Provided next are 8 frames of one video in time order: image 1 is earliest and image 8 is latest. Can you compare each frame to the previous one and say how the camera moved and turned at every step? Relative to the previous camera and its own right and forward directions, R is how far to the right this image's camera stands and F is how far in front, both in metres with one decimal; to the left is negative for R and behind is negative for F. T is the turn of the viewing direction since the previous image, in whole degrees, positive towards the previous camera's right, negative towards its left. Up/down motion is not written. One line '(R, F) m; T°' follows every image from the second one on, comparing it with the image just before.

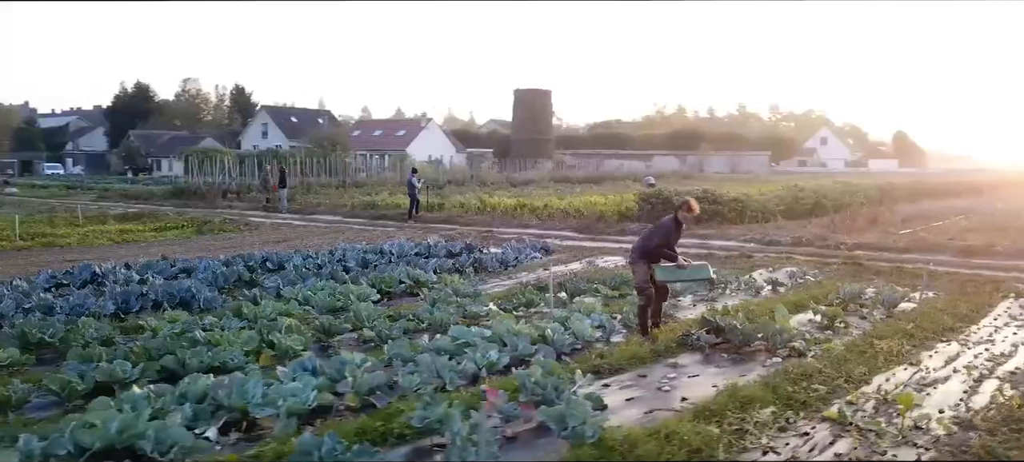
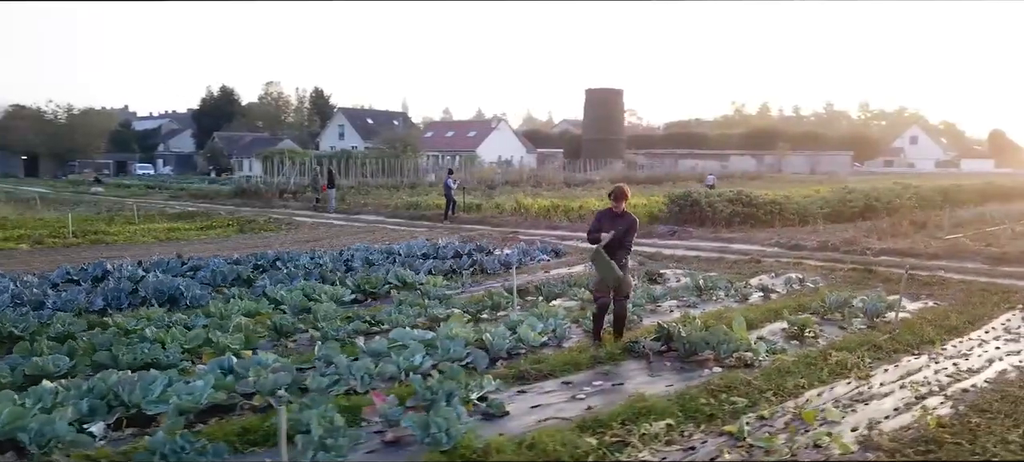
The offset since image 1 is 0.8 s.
(+1.3, +0.1) m; -6°
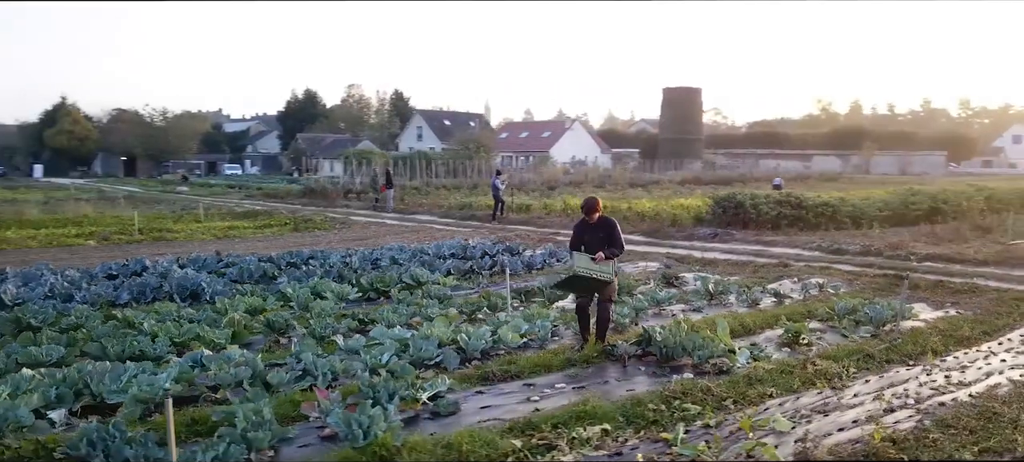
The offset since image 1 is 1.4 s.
(+1.0, 0.0) m; -6°
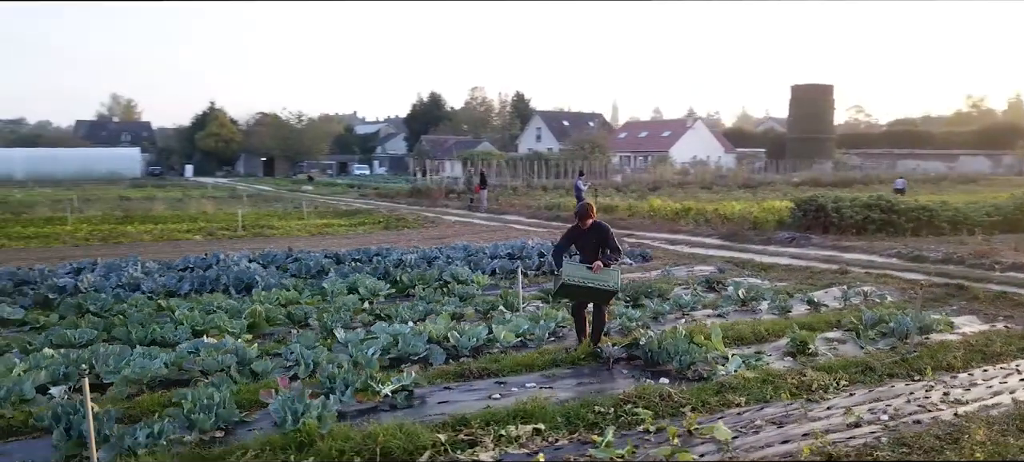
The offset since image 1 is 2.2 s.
(+1.3, 0.0) m; -9°
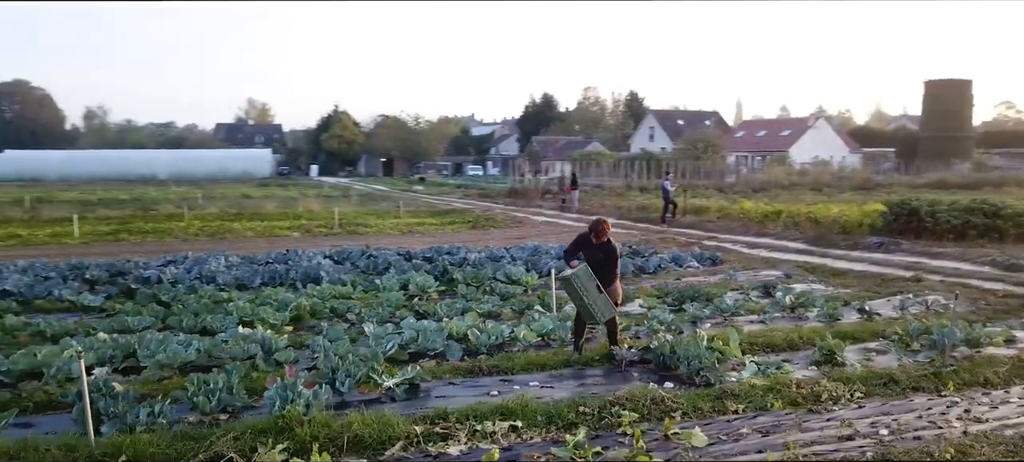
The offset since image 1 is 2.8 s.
(+1.0, -0.1) m; -8°
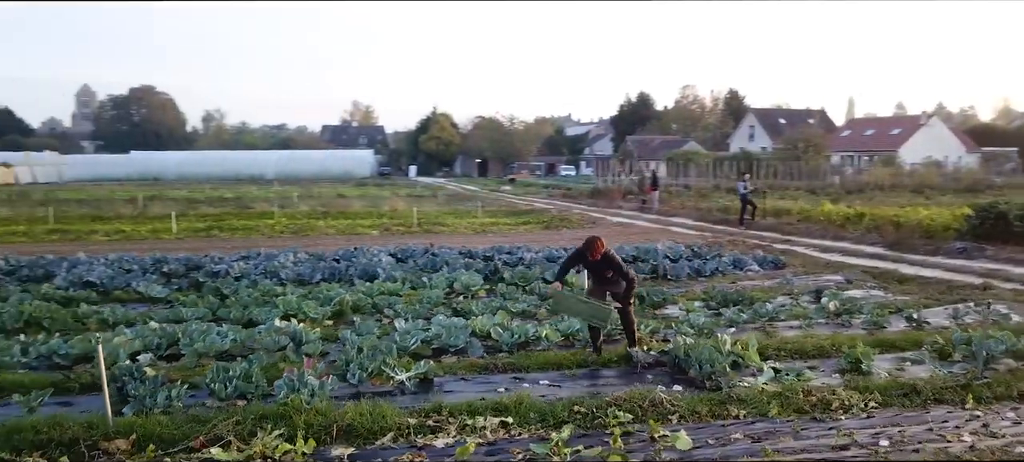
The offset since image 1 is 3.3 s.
(+0.8, -0.1) m; -7°
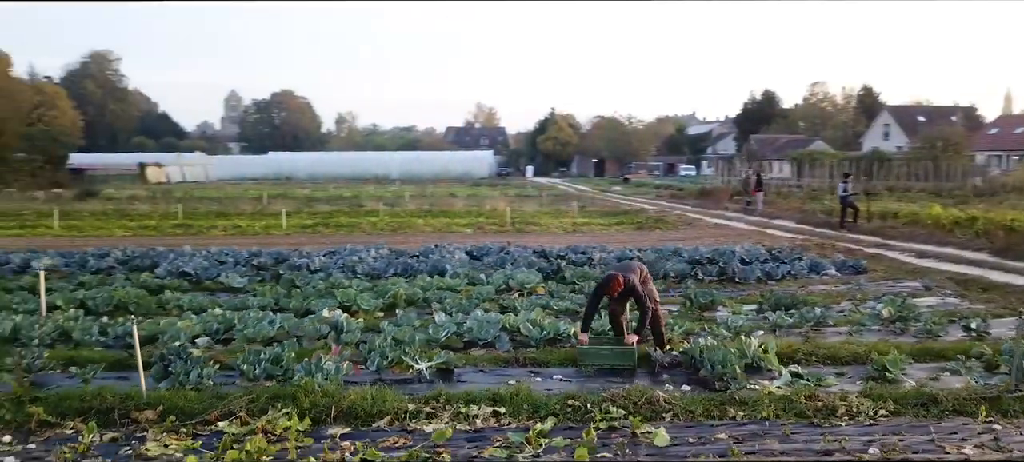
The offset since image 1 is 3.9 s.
(+1.0, -0.2) m; -9°
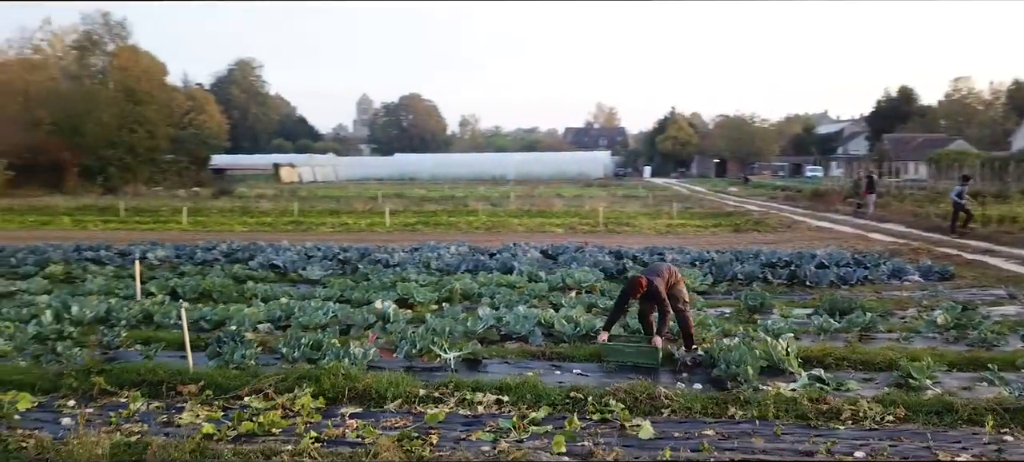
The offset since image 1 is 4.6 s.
(+0.9, -0.2) m; -9°
